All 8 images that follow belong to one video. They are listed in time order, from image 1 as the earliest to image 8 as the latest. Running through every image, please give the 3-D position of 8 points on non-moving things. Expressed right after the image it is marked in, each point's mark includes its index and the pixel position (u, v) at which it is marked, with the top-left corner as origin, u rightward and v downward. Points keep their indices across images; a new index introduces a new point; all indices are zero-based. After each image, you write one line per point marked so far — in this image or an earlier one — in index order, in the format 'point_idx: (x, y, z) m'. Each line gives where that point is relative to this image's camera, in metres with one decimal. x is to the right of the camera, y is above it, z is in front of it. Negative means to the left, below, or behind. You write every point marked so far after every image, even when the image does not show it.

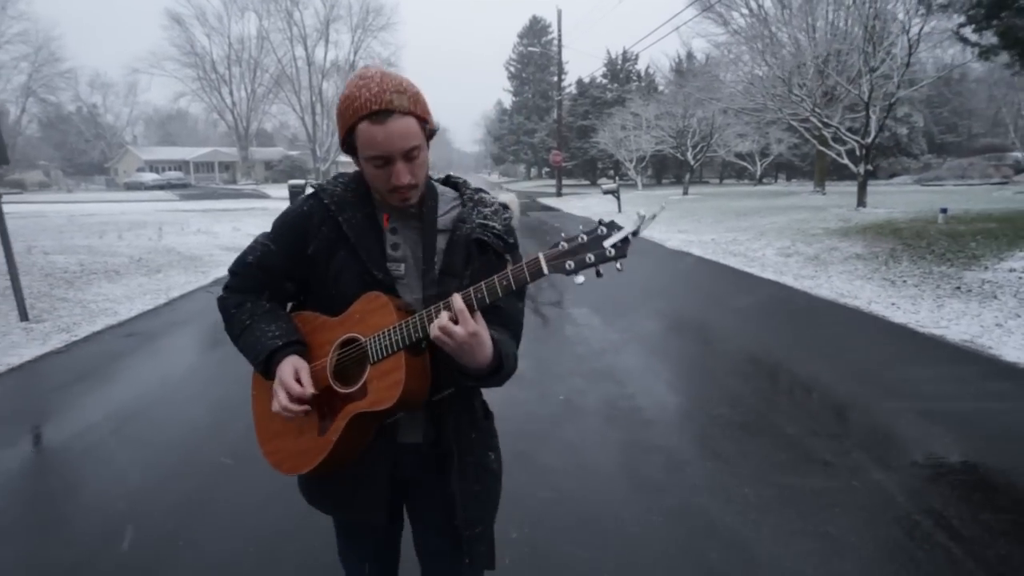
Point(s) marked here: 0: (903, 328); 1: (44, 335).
0: (+3.8, -0.4, +7.5) m
1: (-4.7, -0.5, +7.8) m
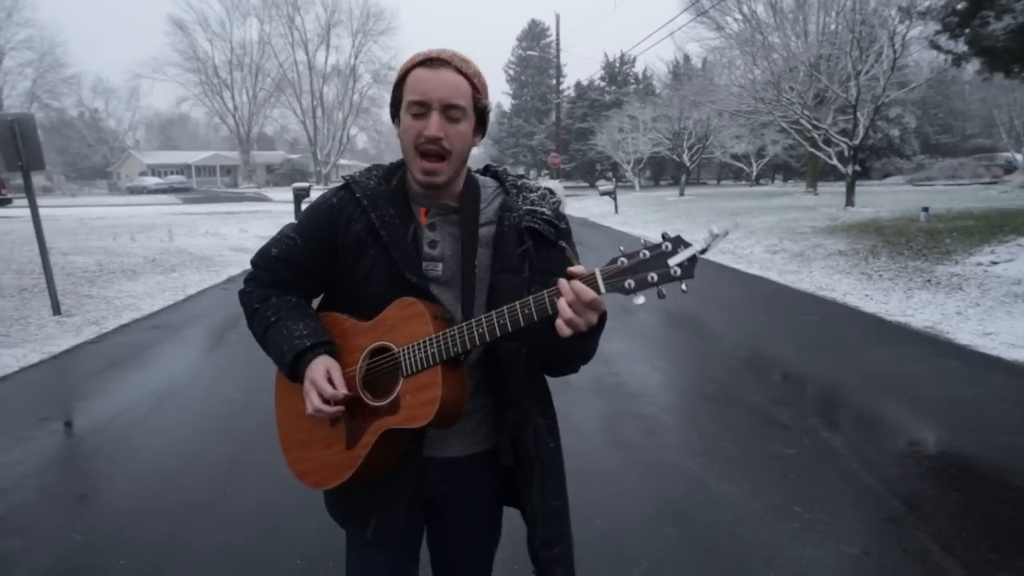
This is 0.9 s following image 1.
0: (+3.8, -0.3, +8.1) m
1: (-4.7, -0.4, +8.4) m
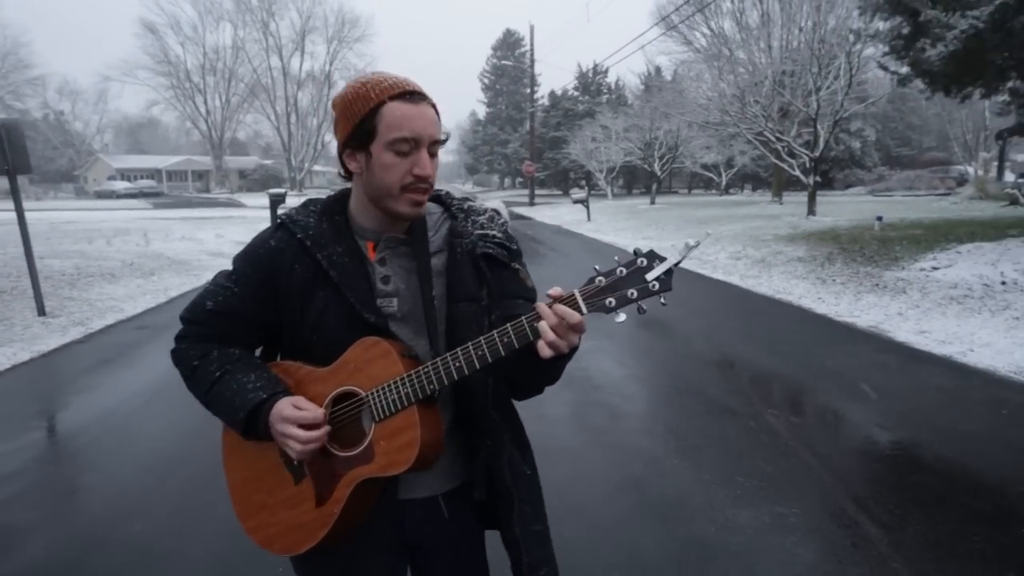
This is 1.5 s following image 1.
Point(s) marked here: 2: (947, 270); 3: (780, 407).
0: (+3.5, -0.3, +8.7) m
1: (-5.0, -0.4, +8.6) m
2: (+5.8, +0.2, +10.3) m
3: (+1.9, -0.8, +5.4) m
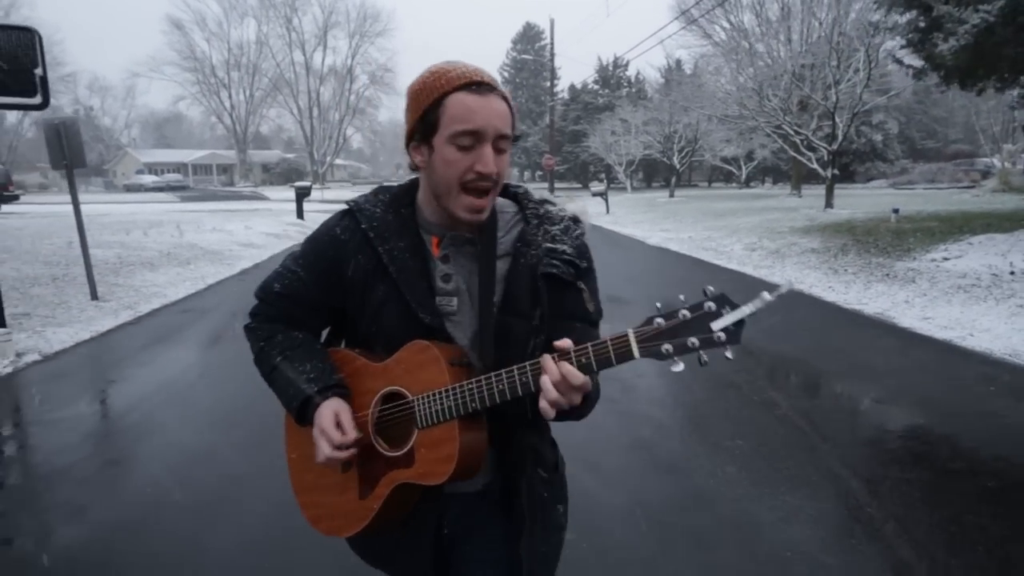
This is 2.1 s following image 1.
0: (+3.8, -0.2, +9.0) m
1: (-4.7, -0.3, +9.2) m
2: (+6.1, +0.4, +10.6) m
3: (+2.1, -0.7, +5.9) m
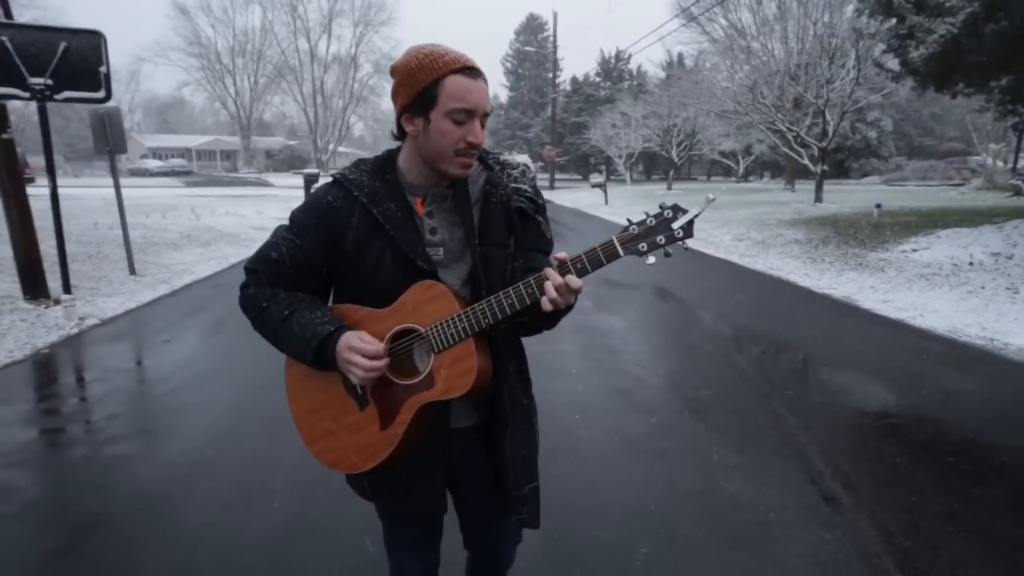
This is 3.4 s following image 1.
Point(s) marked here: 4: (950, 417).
0: (+3.8, 0.0, +9.9) m
1: (-4.7, 0.0, +10.1) m
2: (+6.2, +0.5, +11.5) m
3: (+2.1, -0.6, +6.8) m
4: (+2.8, -0.9, +4.8) m
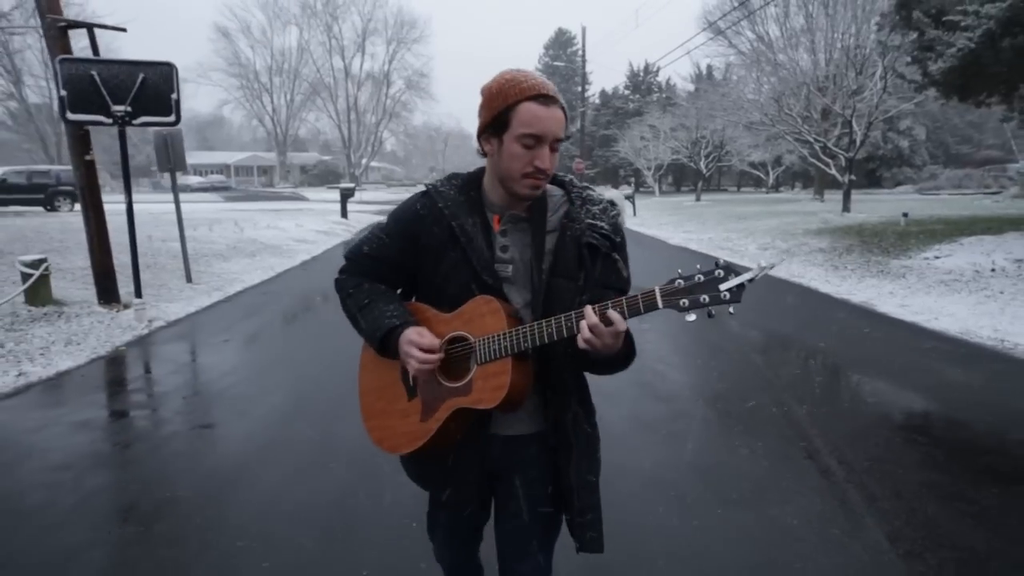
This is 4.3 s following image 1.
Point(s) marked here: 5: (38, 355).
0: (+4.2, -0.1, +10.3) m
1: (-4.3, -0.1, +10.8) m
2: (+6.7, +0.4, +11.8) m
3: (+2.4, -0.6, +7.2) m
4: (+3.0, -0.9, +5.2) m
5: (-4.2, -0.6, +6.9) m
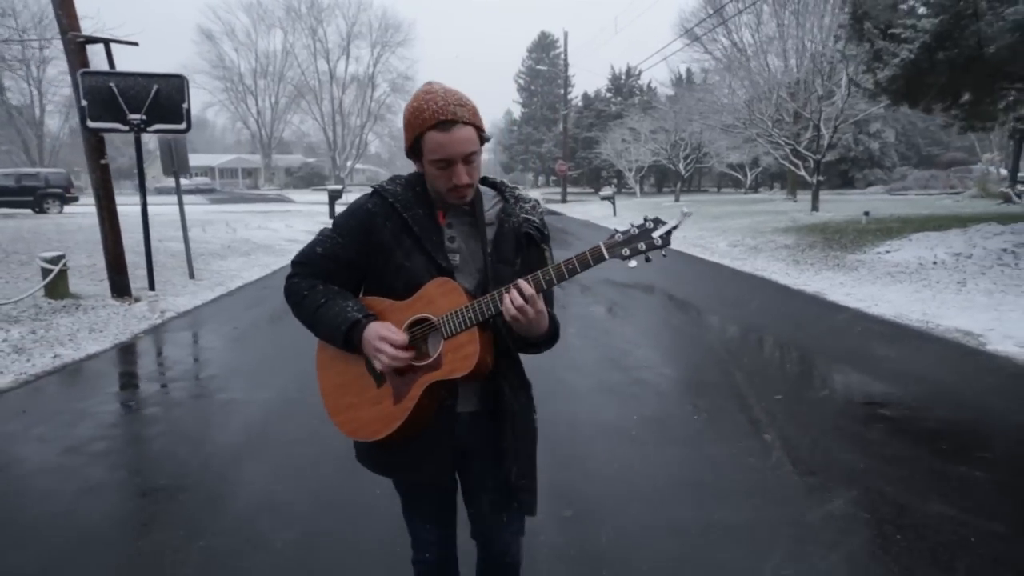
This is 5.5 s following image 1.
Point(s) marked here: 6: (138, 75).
0: (+4.0, 0.0, +11.2) m
1: (-4.5, 0.0, +11.5) m
2: (+6.4, +0.6, +12.8) m
3: (+2.2, -0.5, +8.1) m
4: (+2.8, -0.7, +6.1) m
5: (-4.4, -0.5, +7.6) m
6: (-4.2, +2.4, +8.7) m
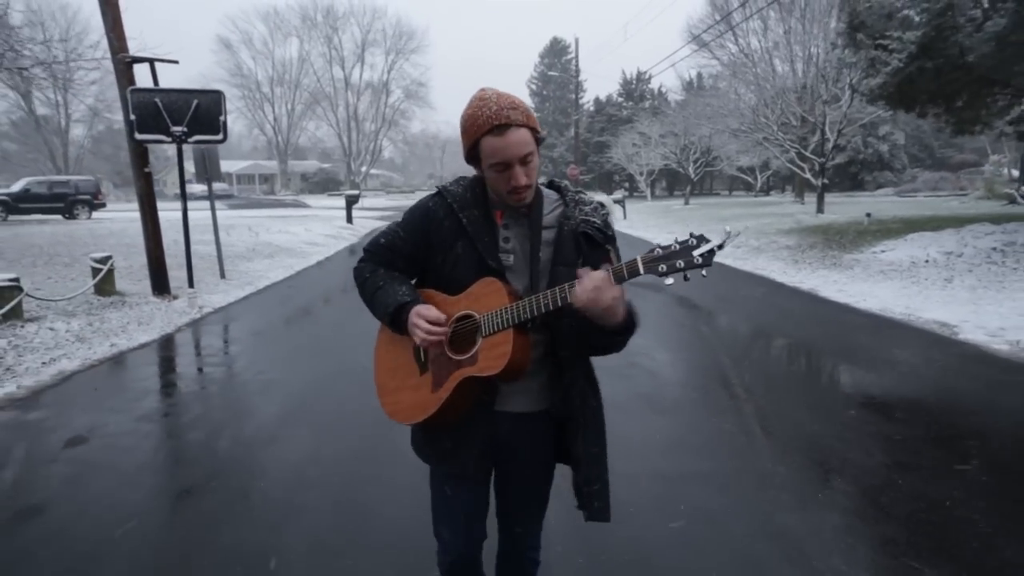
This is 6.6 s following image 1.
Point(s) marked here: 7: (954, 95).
0: (+4.1, +0.1, +11.8) m
1: (-4.3, 0.0, +12.3) m
2: (+6.6, +0.6, +13.4) m
3: (+2.3, -0.4, +8.7) m
4: (+2.9, -0.7, +6.7) m
5: (-4.3, -0.5, +8.4) m
6: (-4.1, +2.4, +9.5) m
7: (+7.0, +3.1, +12.2) m
